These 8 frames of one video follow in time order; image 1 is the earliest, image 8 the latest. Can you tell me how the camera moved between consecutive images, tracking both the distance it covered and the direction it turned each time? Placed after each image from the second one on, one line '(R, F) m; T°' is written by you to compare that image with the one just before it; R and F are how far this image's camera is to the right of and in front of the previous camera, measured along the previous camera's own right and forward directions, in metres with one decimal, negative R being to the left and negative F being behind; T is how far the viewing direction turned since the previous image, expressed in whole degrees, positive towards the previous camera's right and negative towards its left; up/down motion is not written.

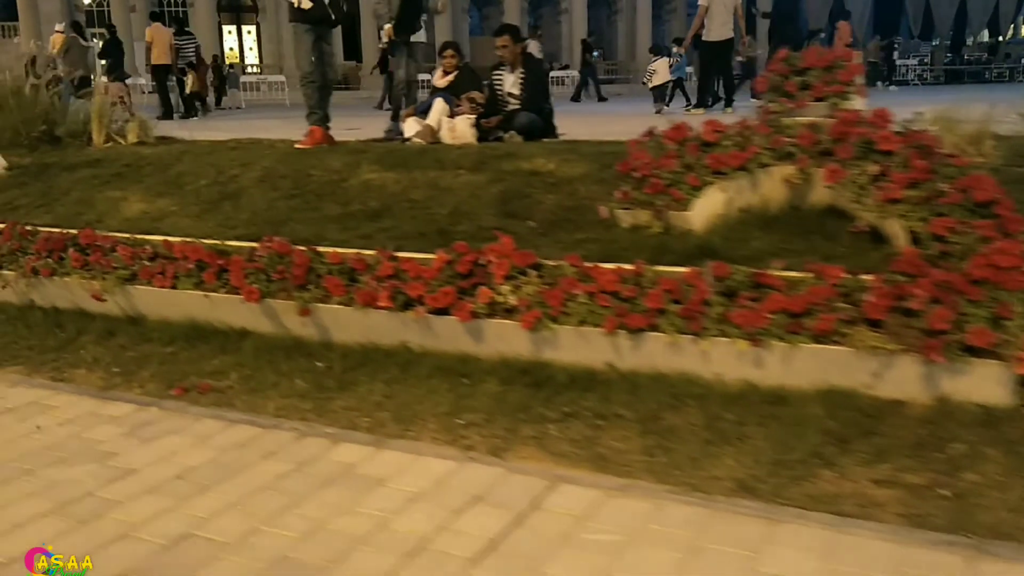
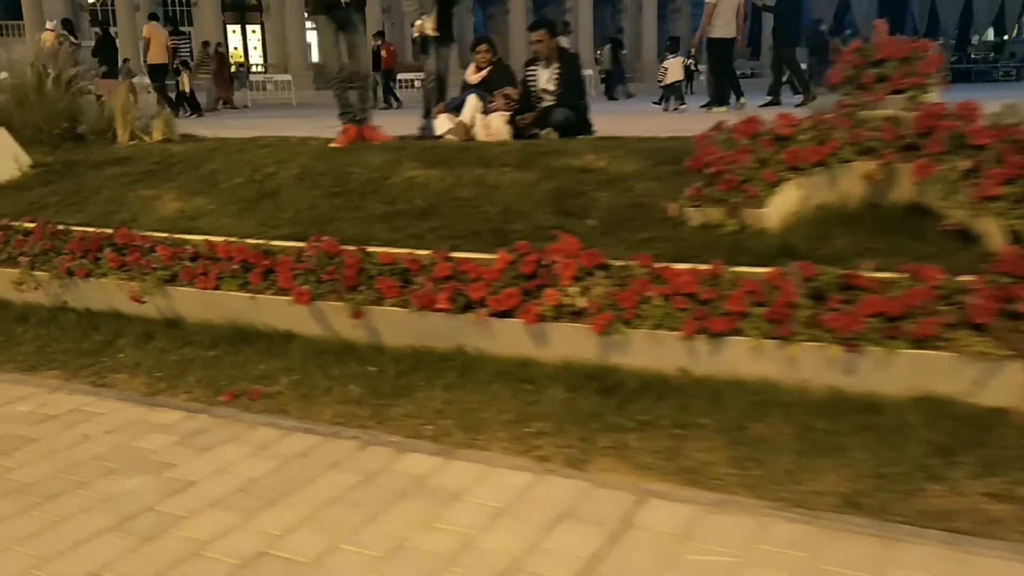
(-0.4, +0.2) m; 0°
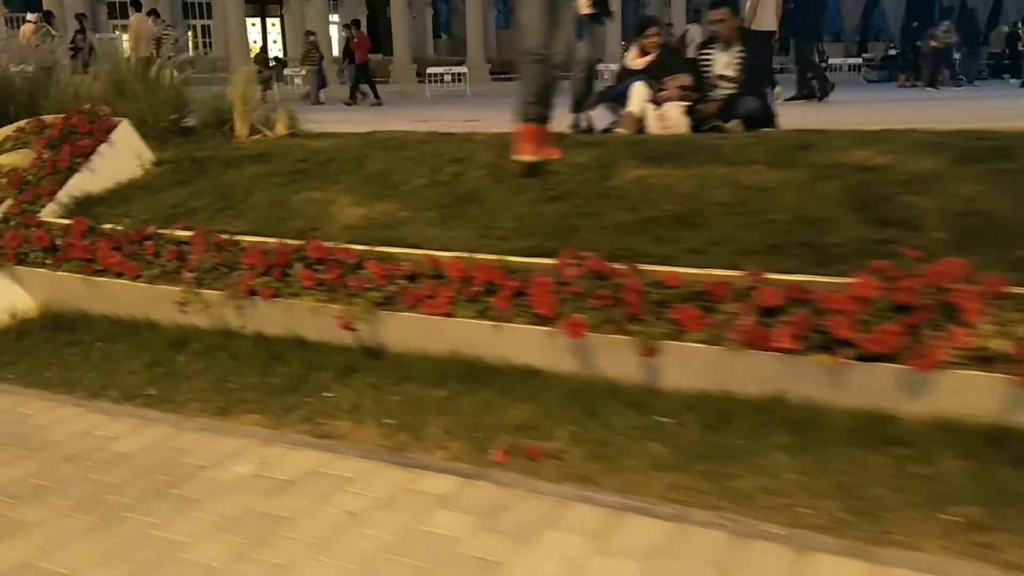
(-1.6, +1.0) m; -1°
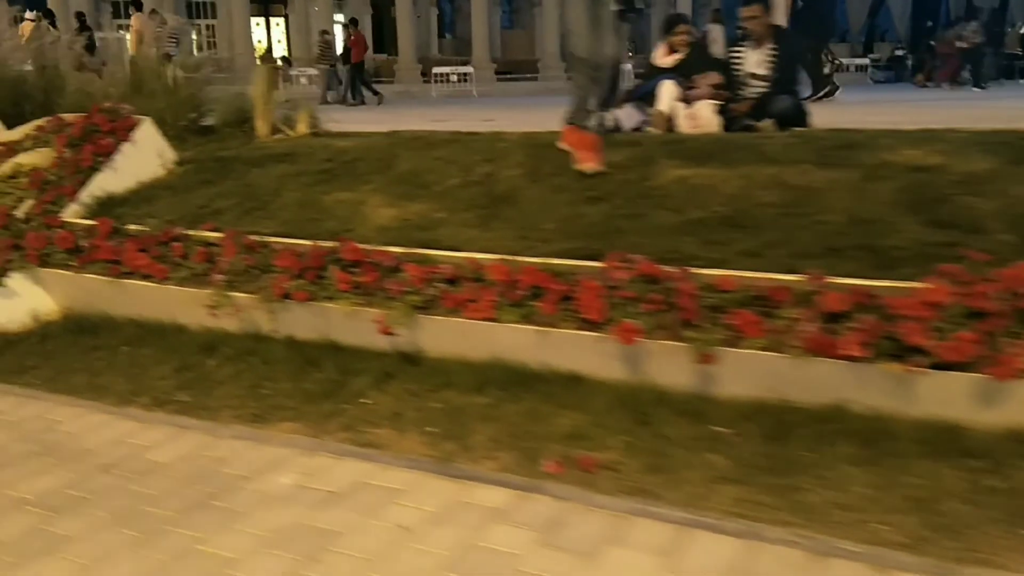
(-0.2, +0.1) m; 0°
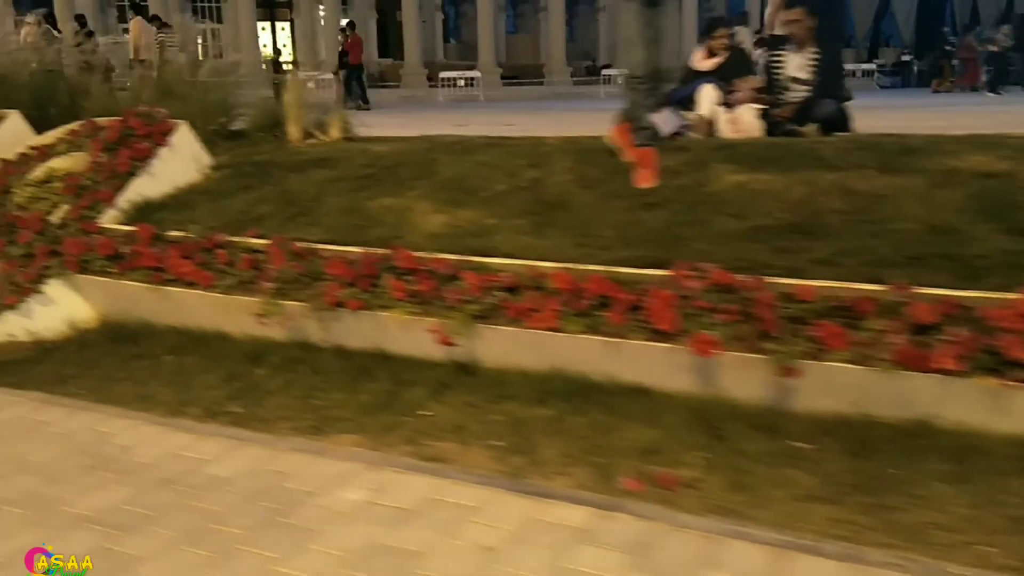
(-0.3, +0.1) m; 0°
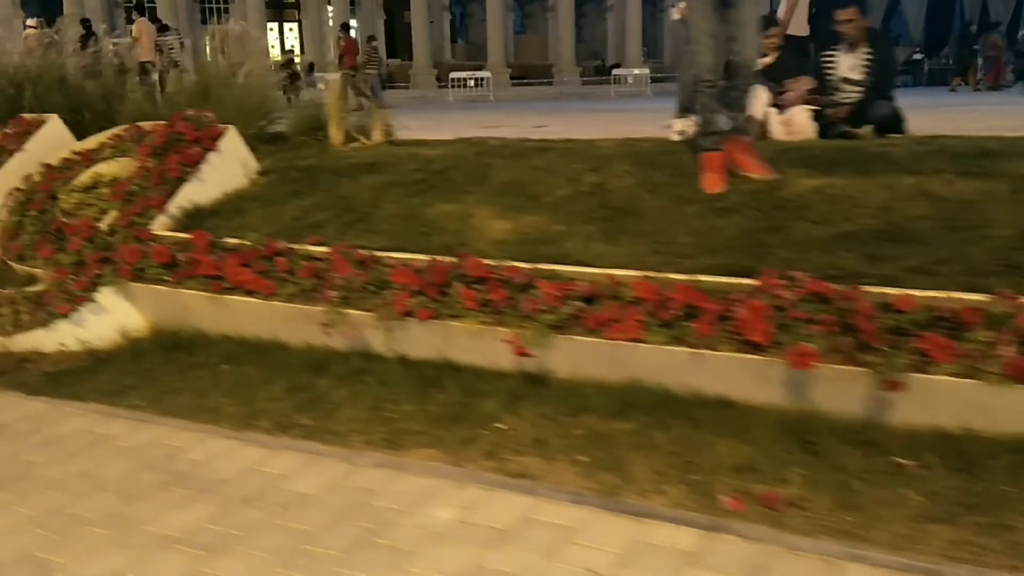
(-0.4, +0.1) m; 0°
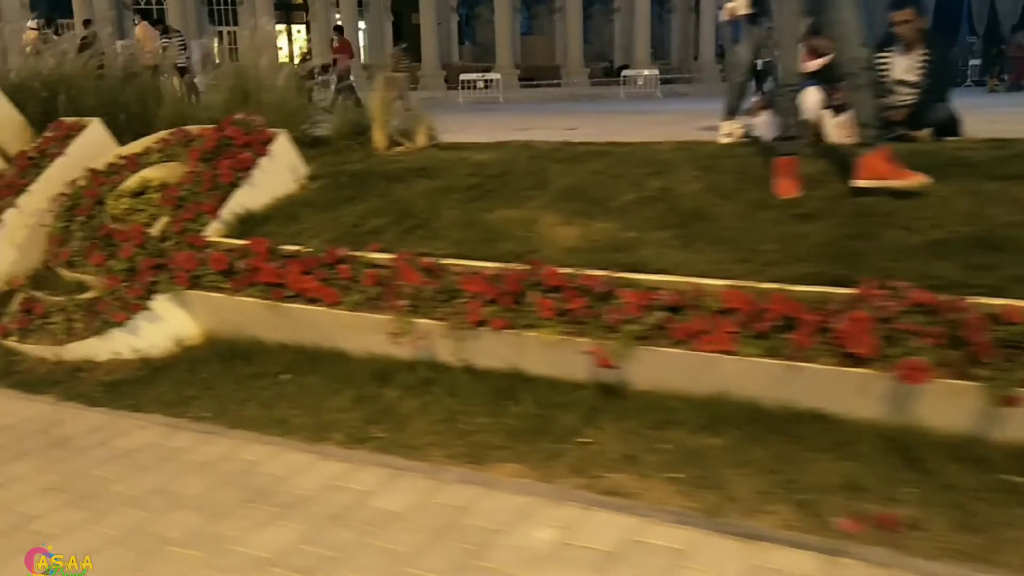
(-0.4, +0.1) m; 0°
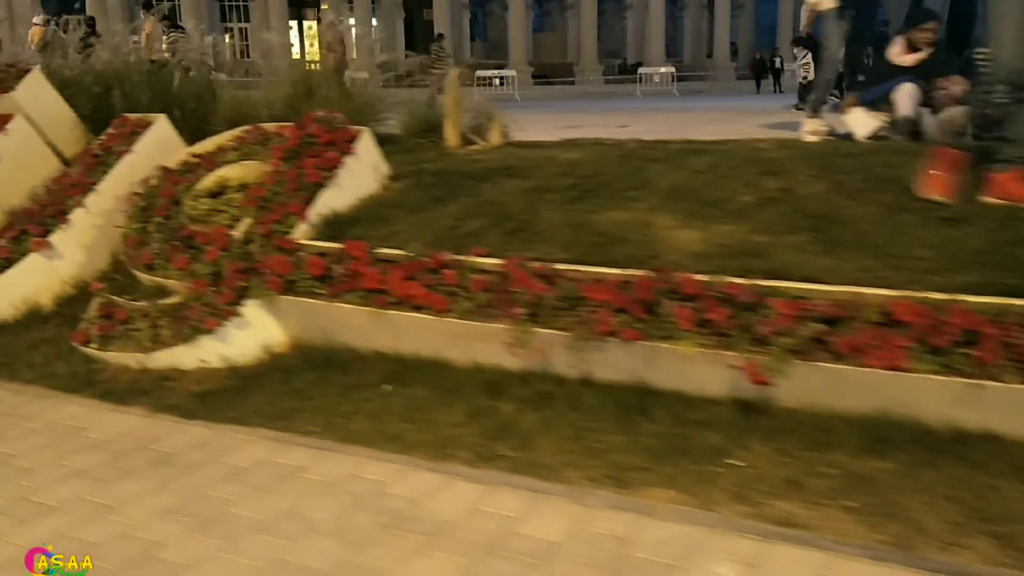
(-0.7, +0.3) m; 0°
